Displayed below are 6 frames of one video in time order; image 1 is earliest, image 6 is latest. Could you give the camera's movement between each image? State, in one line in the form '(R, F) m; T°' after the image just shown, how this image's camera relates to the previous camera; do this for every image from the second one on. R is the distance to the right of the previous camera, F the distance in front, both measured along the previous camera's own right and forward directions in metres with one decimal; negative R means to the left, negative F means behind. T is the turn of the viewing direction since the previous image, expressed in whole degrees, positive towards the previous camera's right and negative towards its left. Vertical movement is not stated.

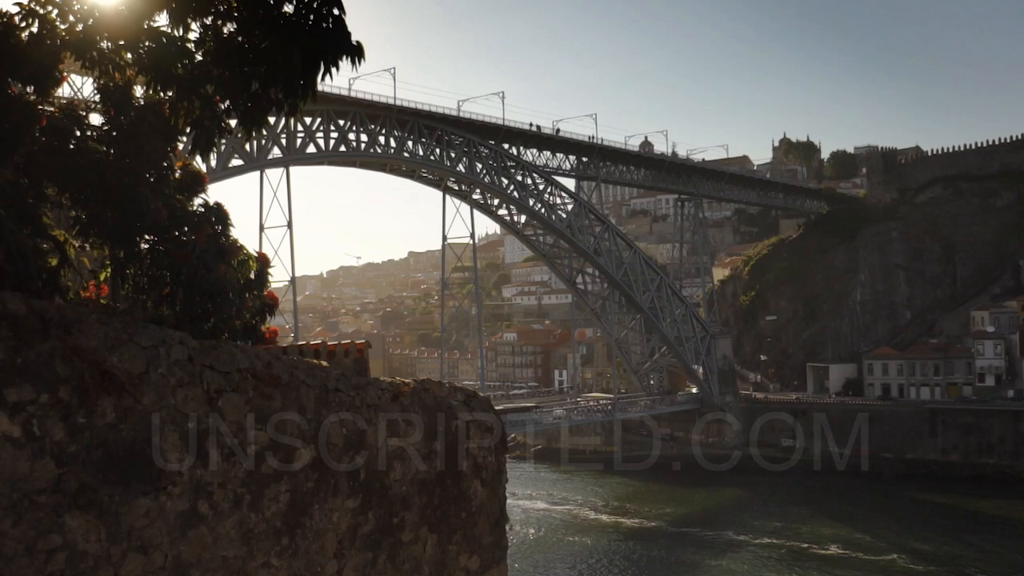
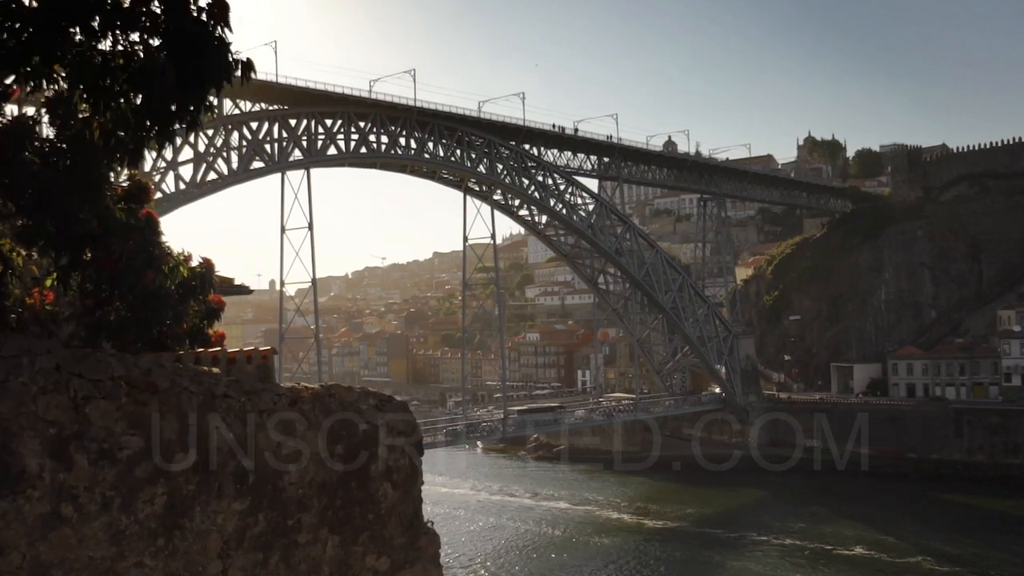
(+0.4, -0.1) m; -2°
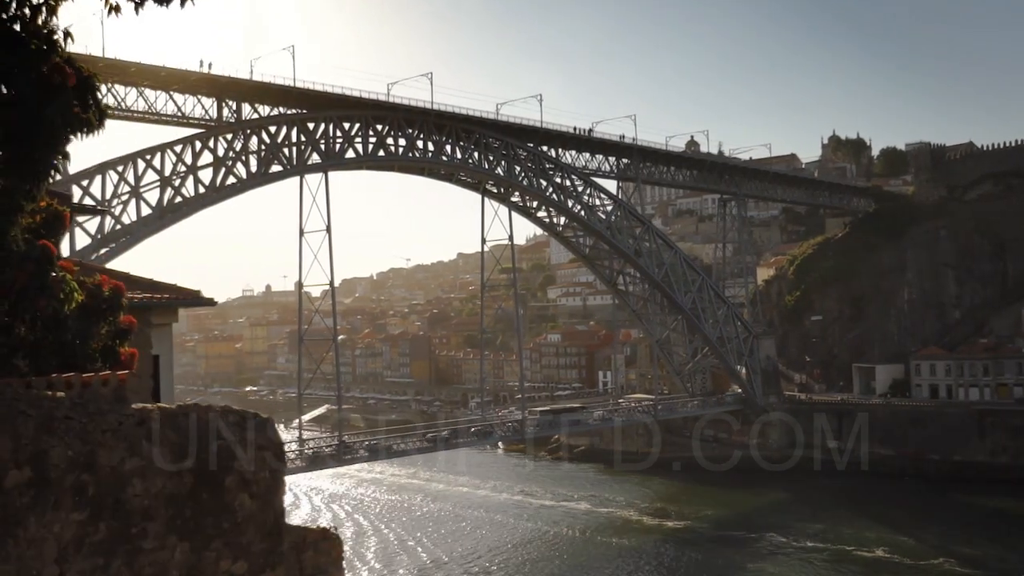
(+0.7, -0.3) m; -1°
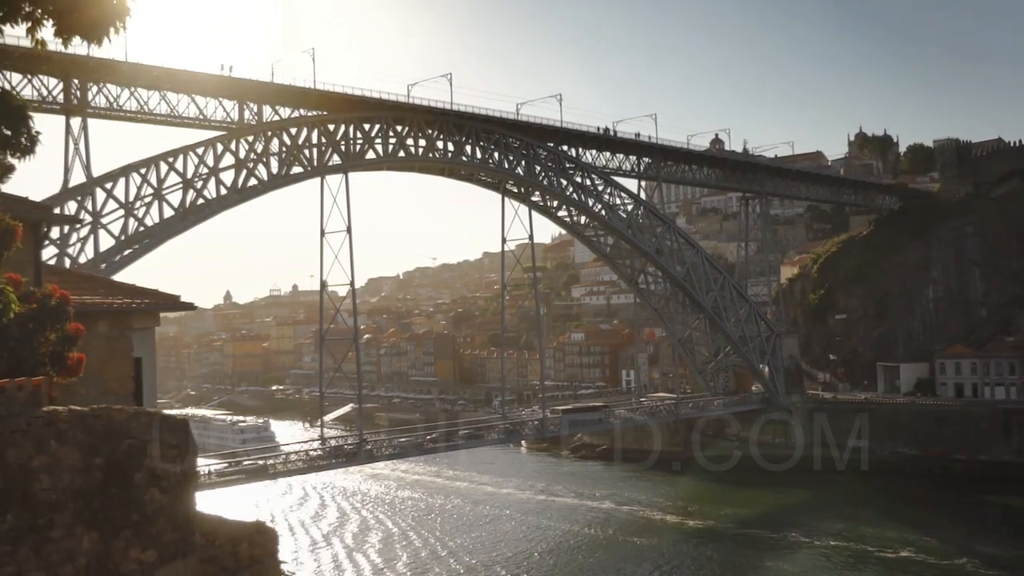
(+0.6, -0.3) m; -2°
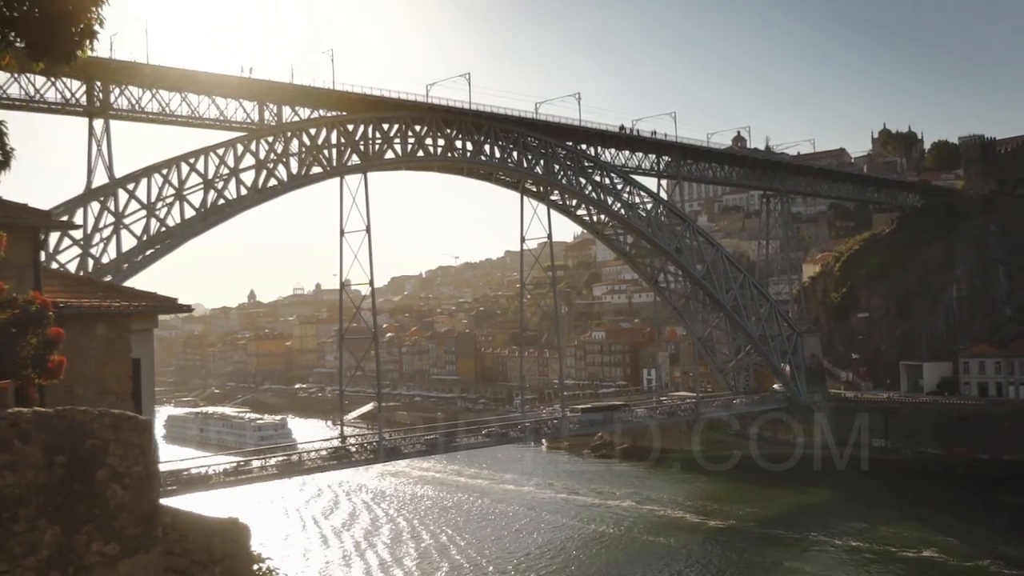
(+0.4, -0.2) m; -1°
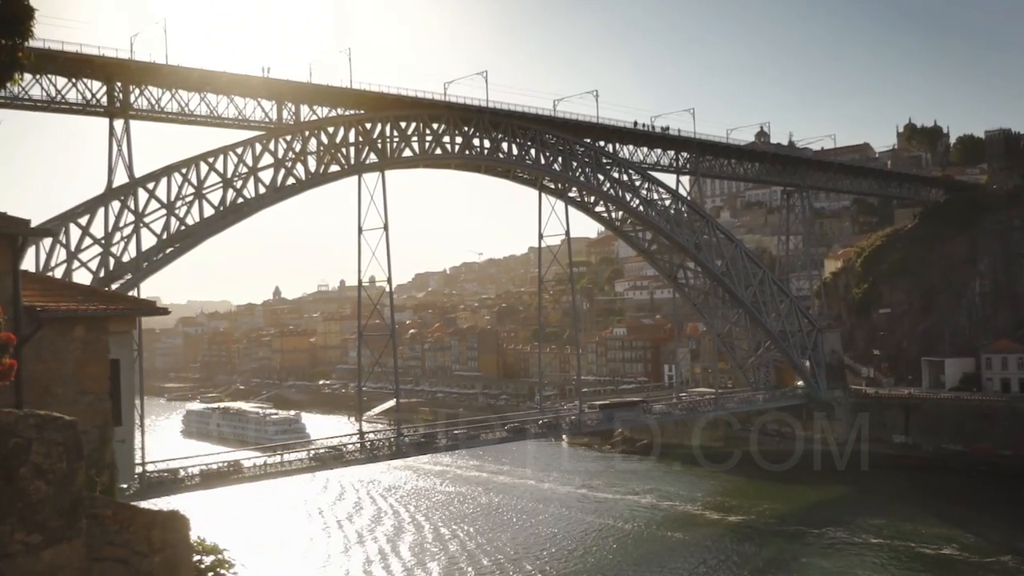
(+0.7, -0.3) m; -1°
